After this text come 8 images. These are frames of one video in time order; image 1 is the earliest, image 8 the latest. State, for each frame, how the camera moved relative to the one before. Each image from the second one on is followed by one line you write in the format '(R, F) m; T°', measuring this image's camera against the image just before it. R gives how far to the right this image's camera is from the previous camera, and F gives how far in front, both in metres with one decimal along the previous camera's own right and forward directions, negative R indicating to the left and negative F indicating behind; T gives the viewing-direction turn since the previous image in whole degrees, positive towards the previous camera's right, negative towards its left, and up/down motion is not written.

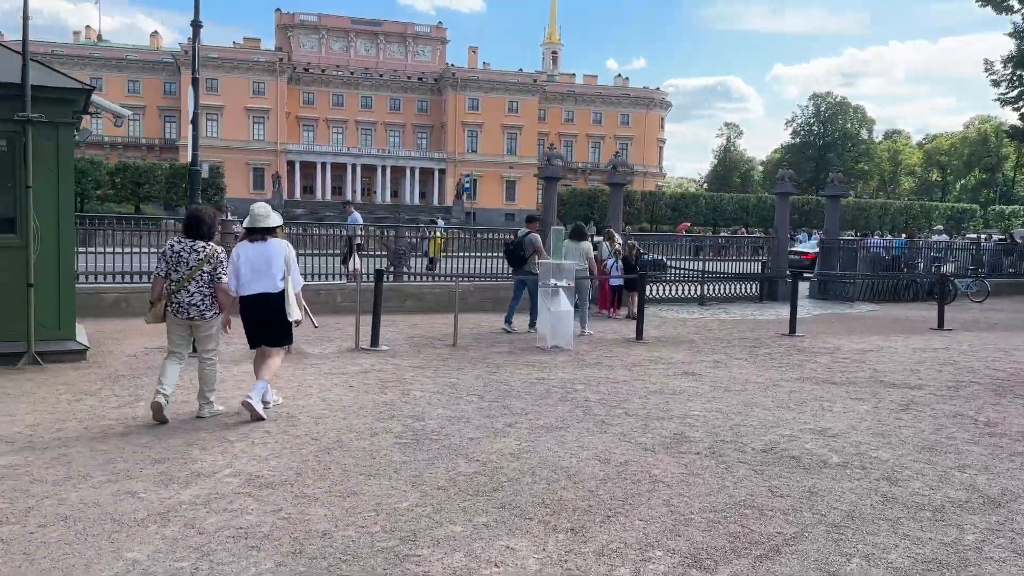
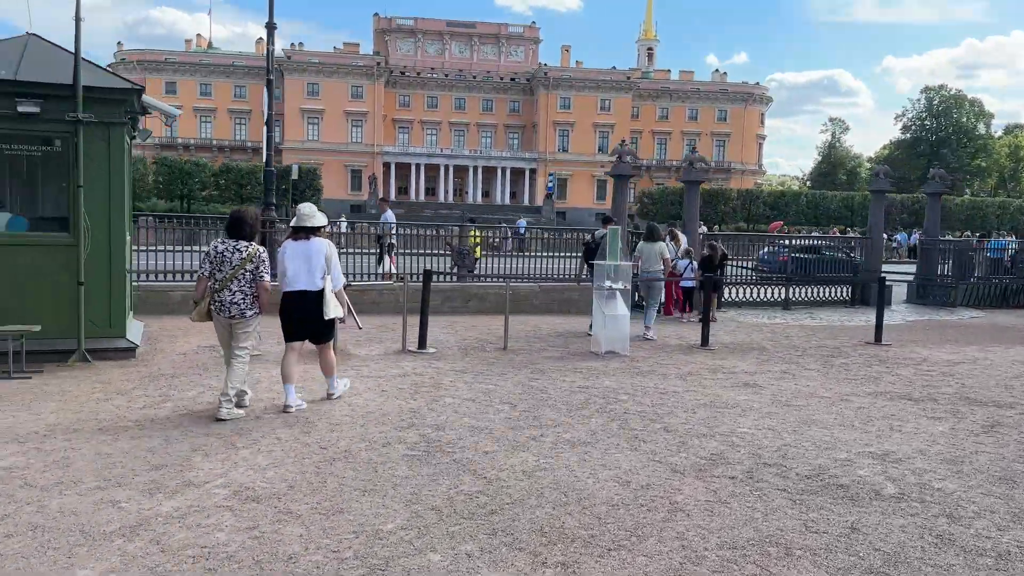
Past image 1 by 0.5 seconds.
(+0.4, +0.4) m; -6°
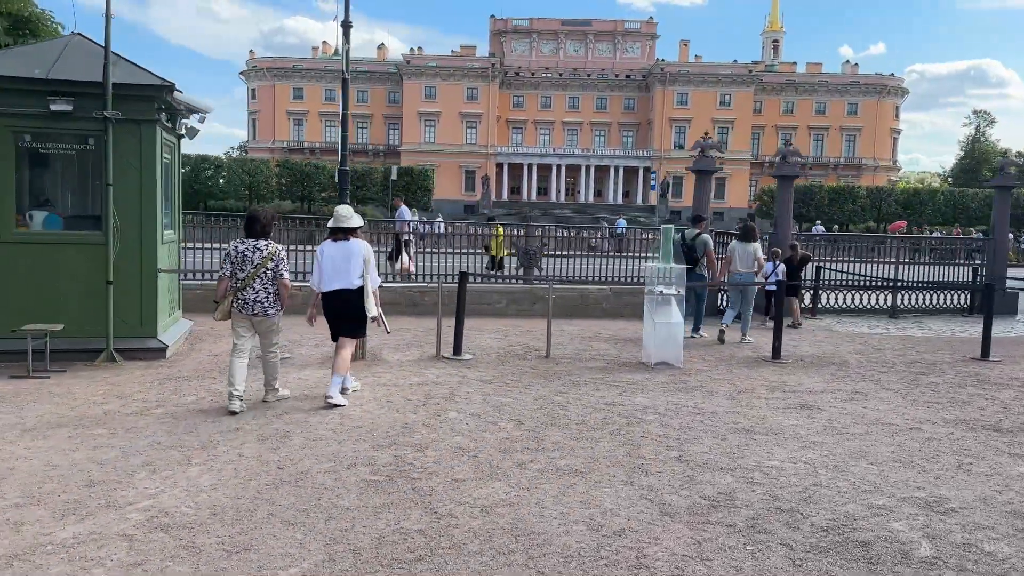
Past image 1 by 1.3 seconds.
(+0.7, +0.6) m; -8°
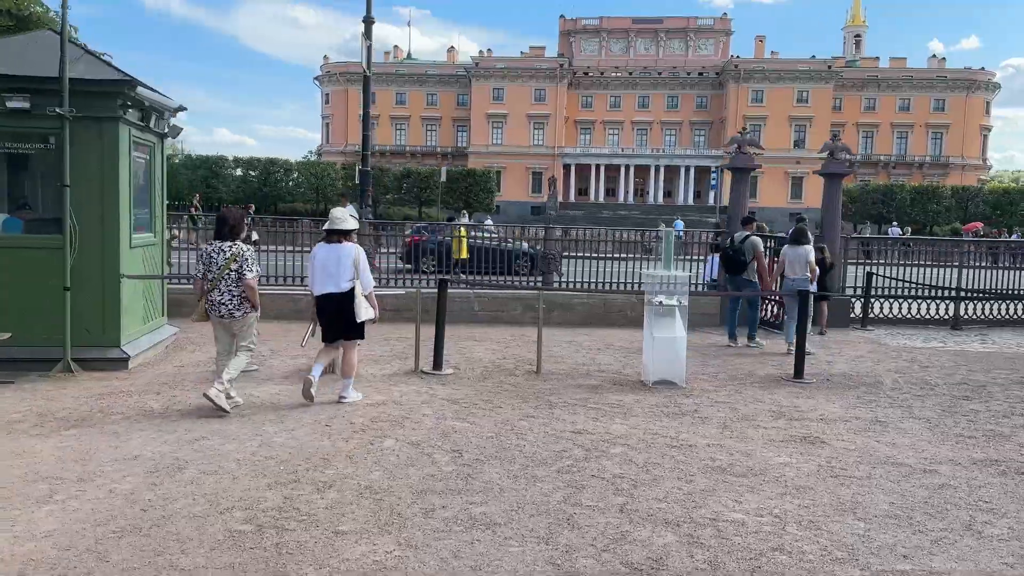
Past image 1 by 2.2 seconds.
(+0.8, +0.7) m; -5°
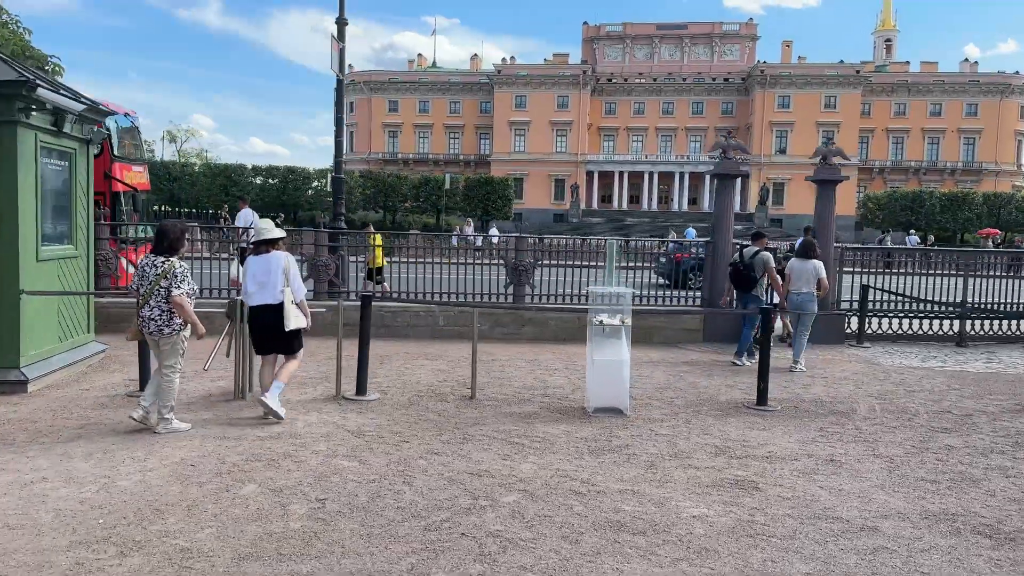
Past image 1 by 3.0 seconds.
(+0.8, +0.6) m; -2°
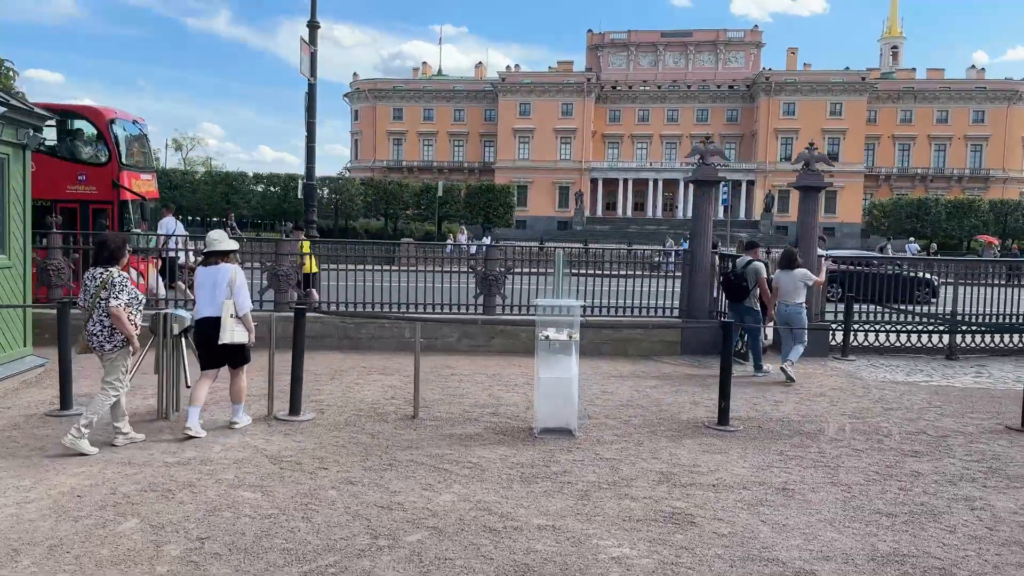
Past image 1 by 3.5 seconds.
(+0.5, +0.4) m; -1°
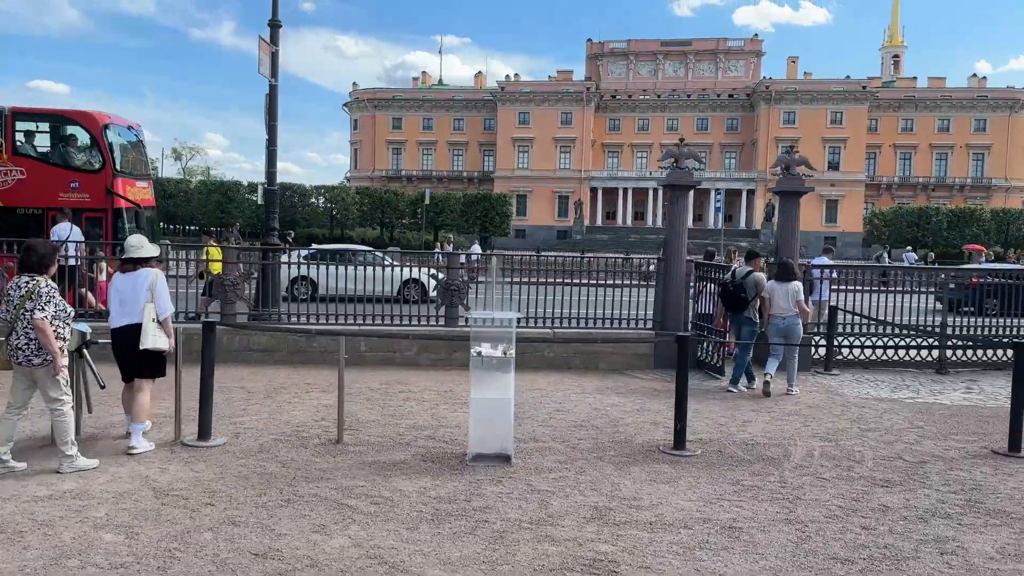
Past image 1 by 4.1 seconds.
(+0.5, +0.6) m; 0°
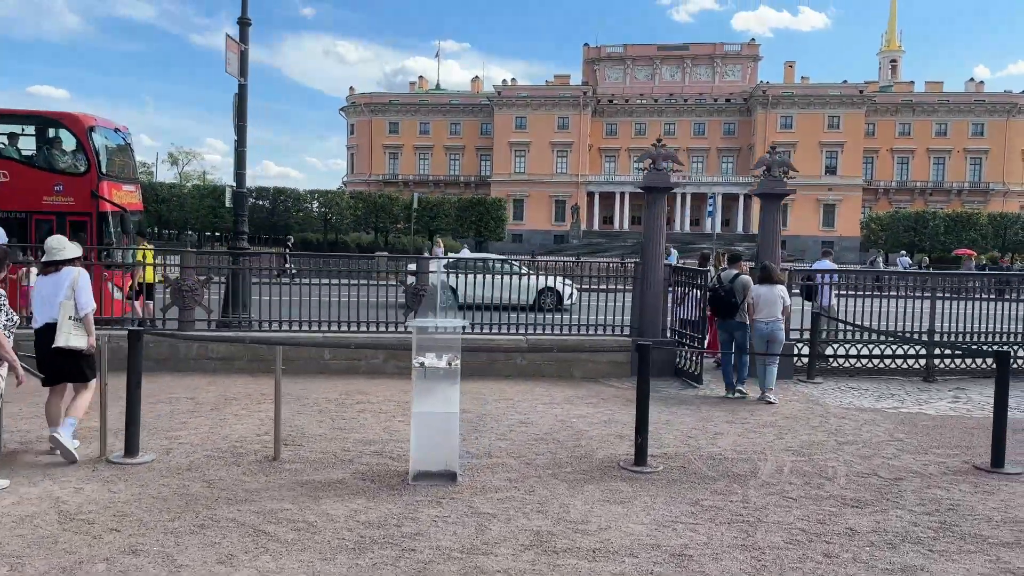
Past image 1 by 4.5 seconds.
(+0.3, +0.3) m; 0°
